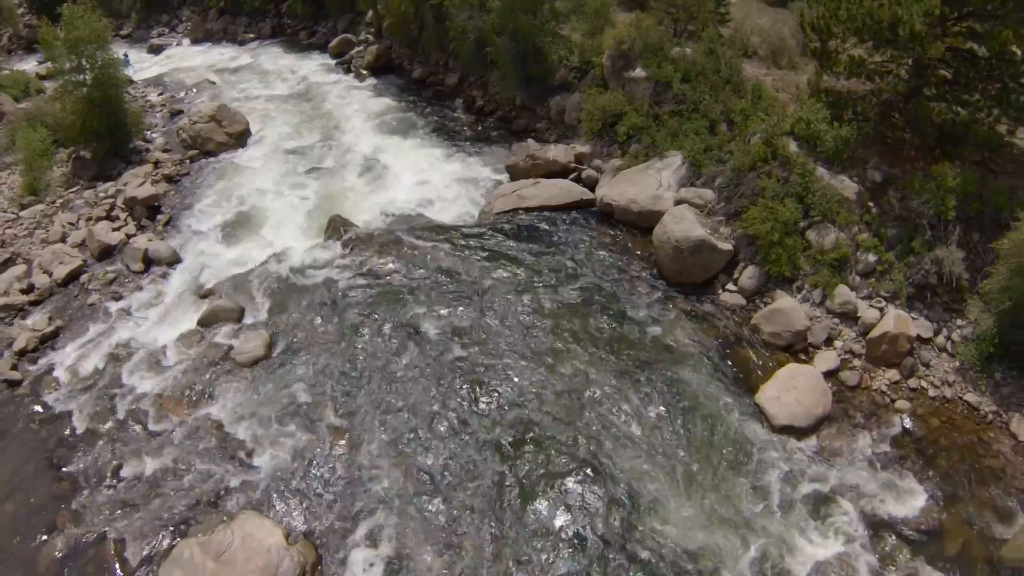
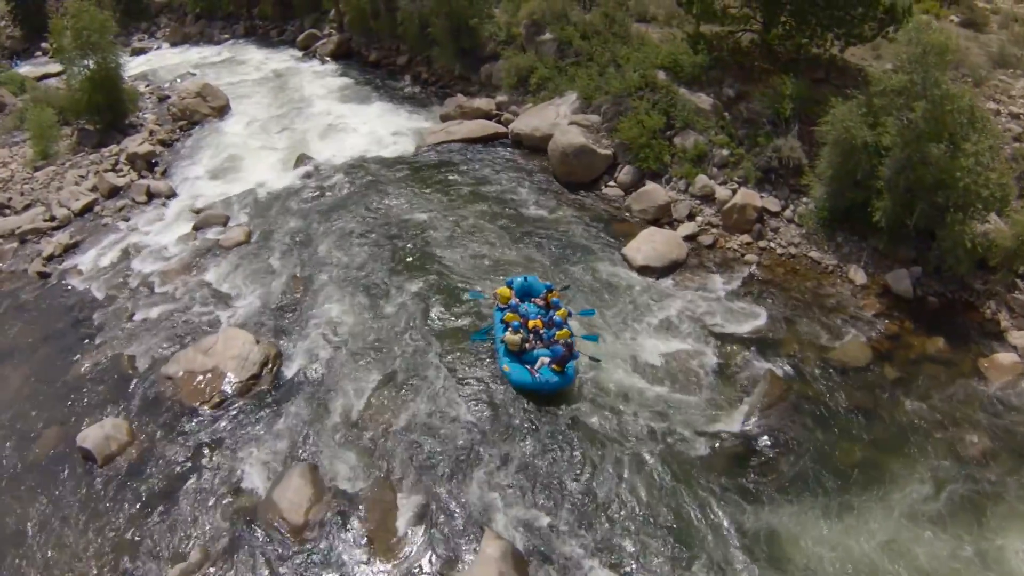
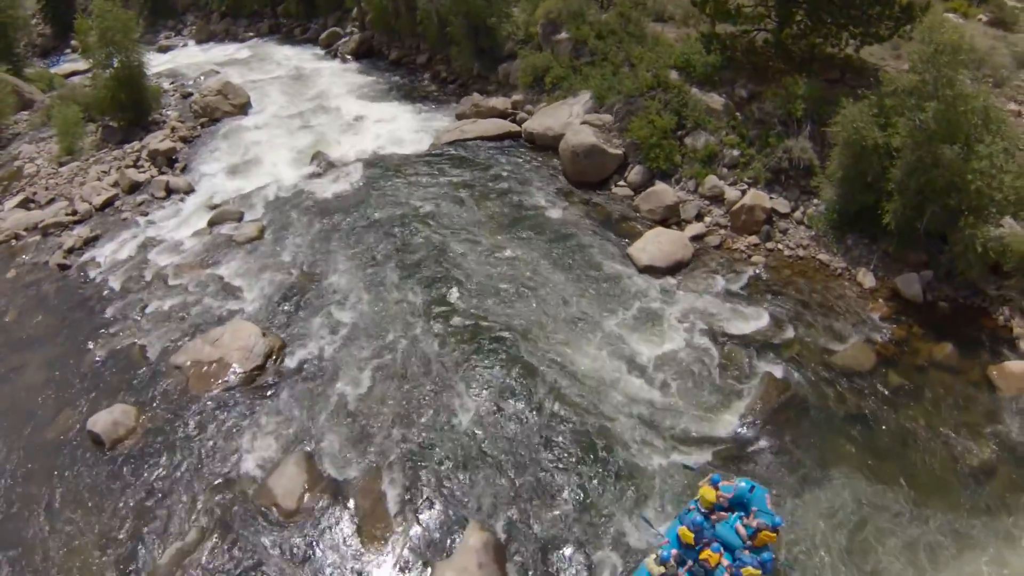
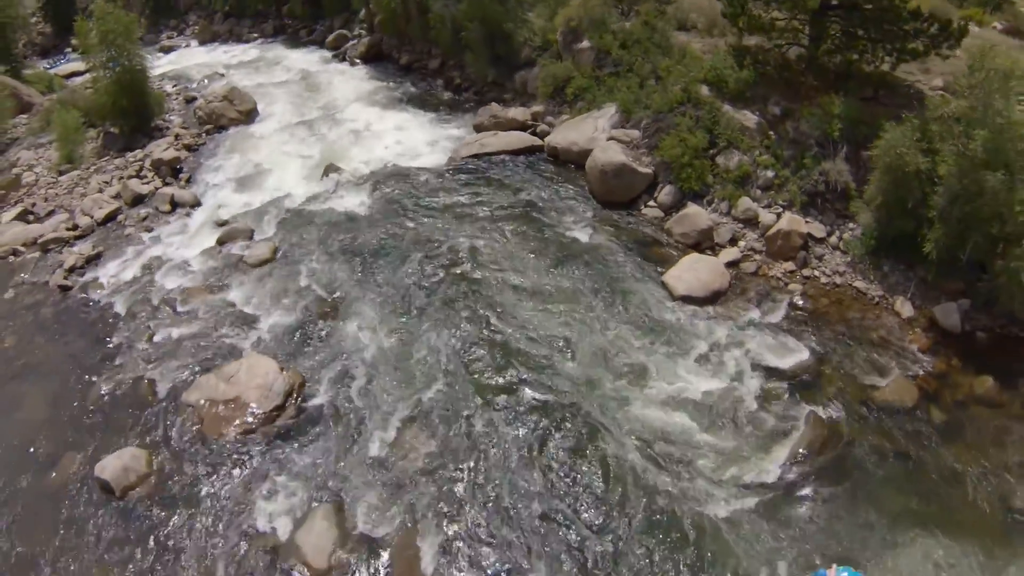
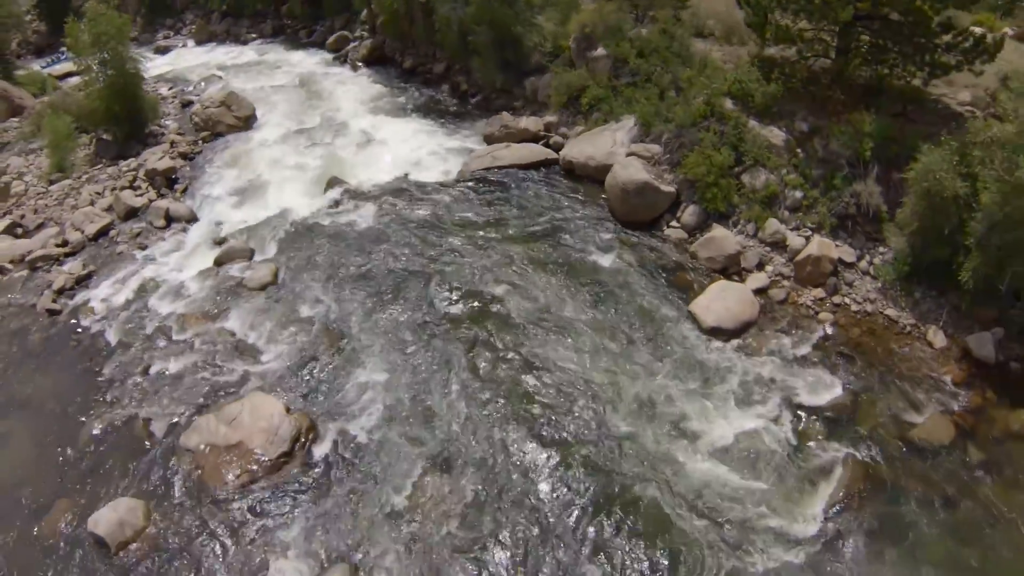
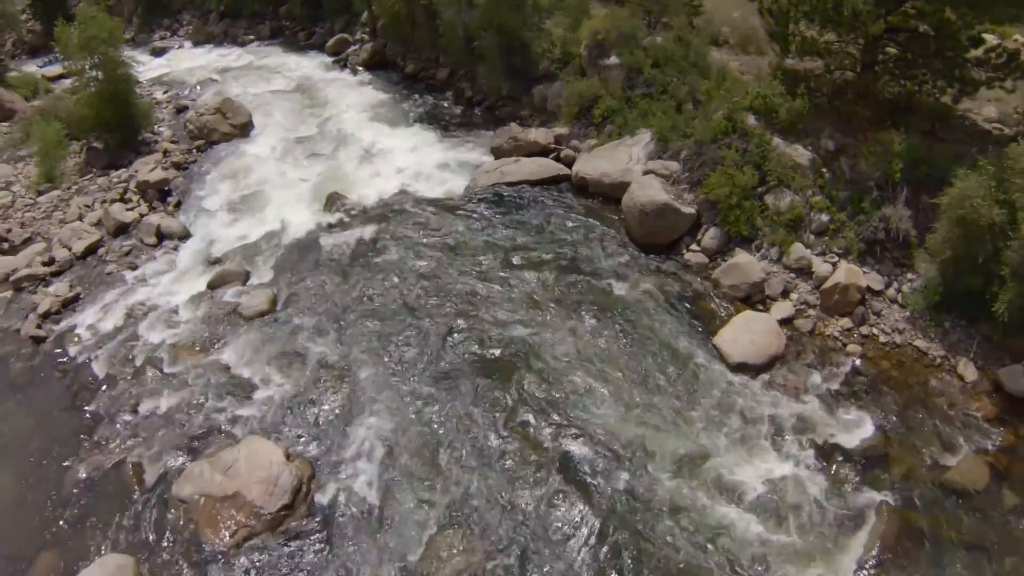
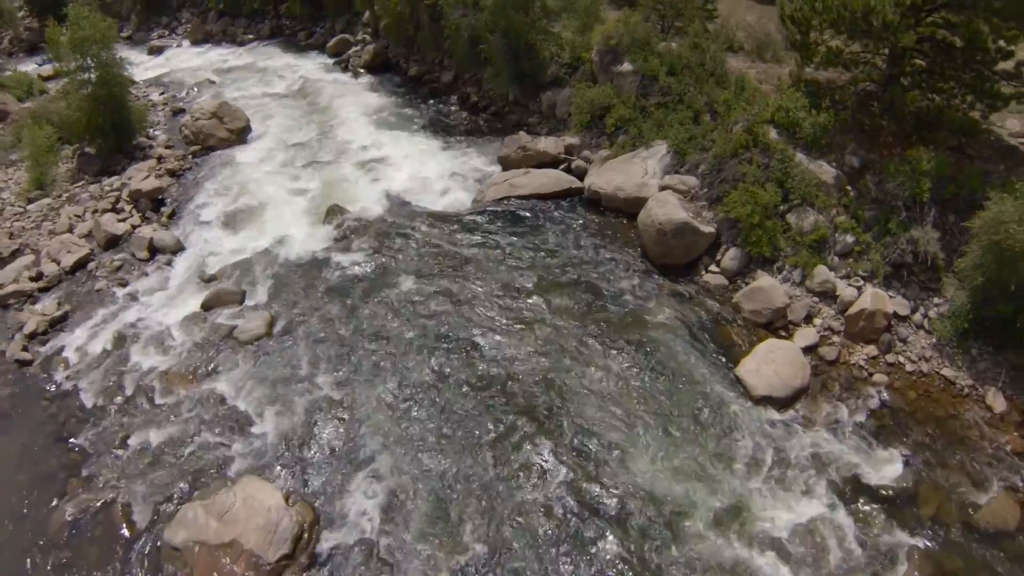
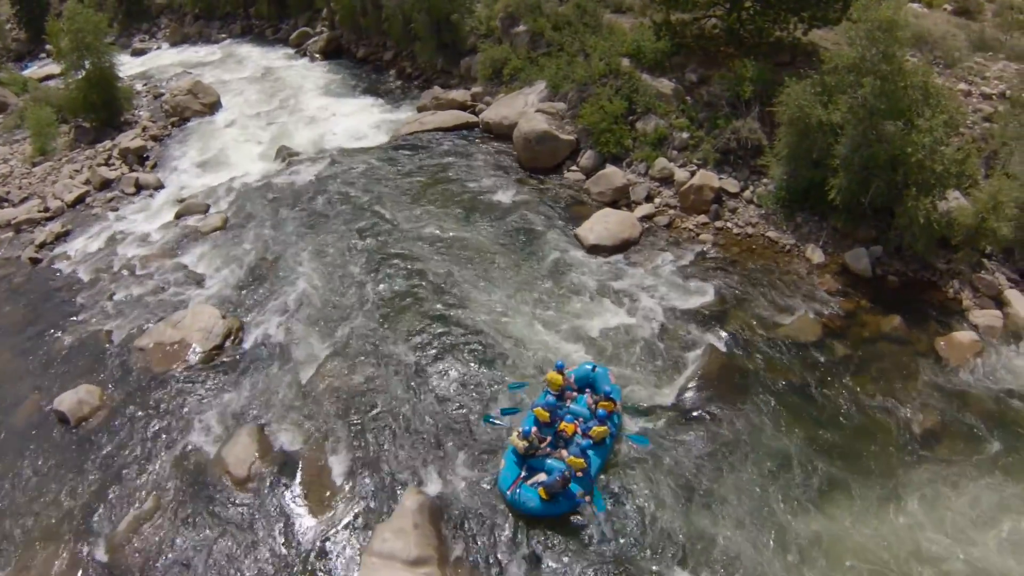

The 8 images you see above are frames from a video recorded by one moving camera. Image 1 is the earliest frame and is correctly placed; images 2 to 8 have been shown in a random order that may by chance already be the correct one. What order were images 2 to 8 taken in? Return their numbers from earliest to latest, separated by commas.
7, 6, 5, 4, 3, 8, 2
